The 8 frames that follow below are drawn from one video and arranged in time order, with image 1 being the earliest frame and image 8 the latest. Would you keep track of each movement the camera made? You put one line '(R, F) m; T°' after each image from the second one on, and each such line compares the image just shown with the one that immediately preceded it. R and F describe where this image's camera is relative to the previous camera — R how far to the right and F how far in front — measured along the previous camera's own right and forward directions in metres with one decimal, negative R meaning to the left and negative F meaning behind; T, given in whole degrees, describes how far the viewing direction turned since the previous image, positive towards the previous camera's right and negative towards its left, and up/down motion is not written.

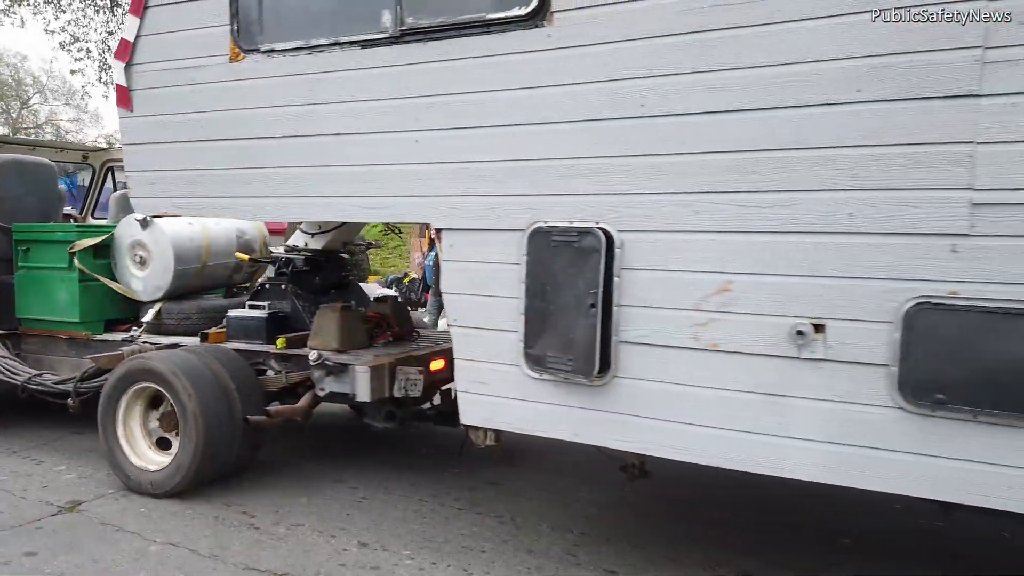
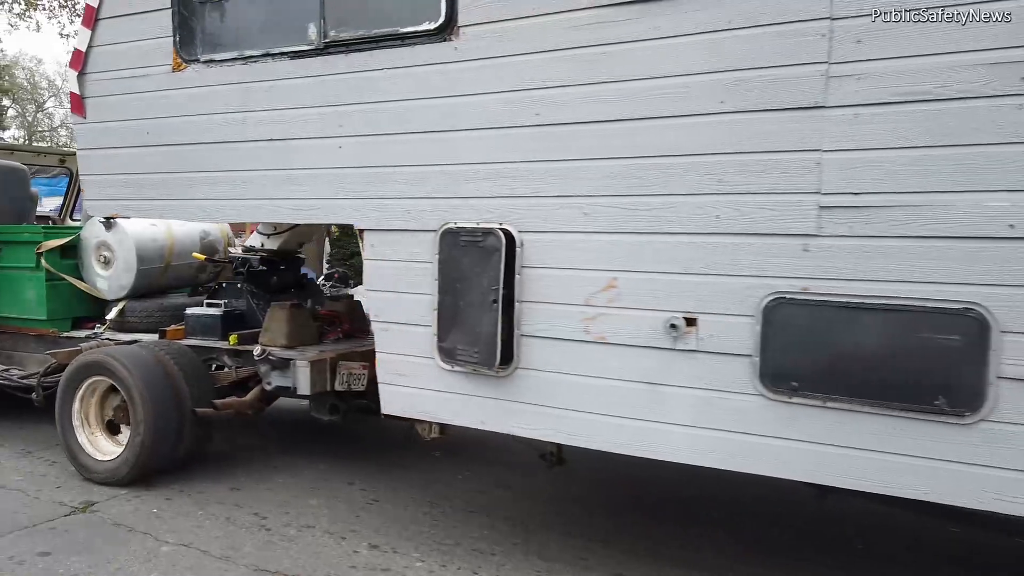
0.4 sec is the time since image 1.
(+0.3, -0.2) m; 0°
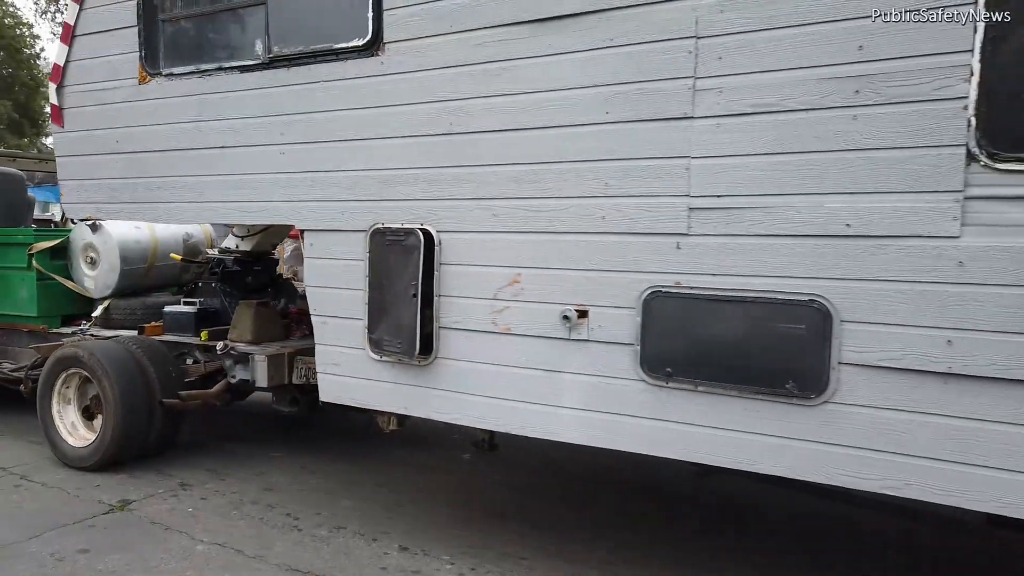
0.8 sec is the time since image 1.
(+0.4, -0.2) m; -2°
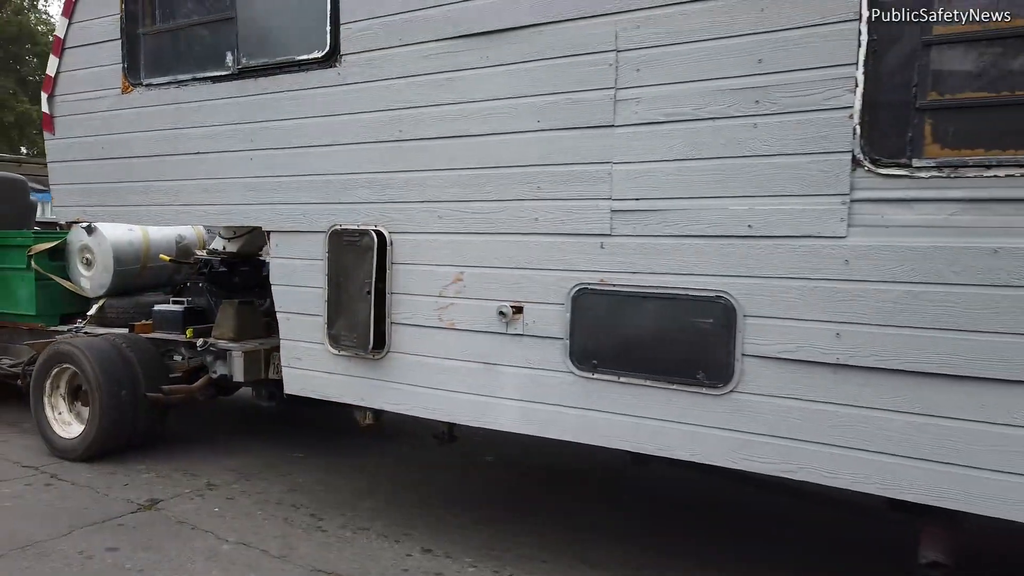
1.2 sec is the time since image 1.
(+0.3, -0.2) m; -1°
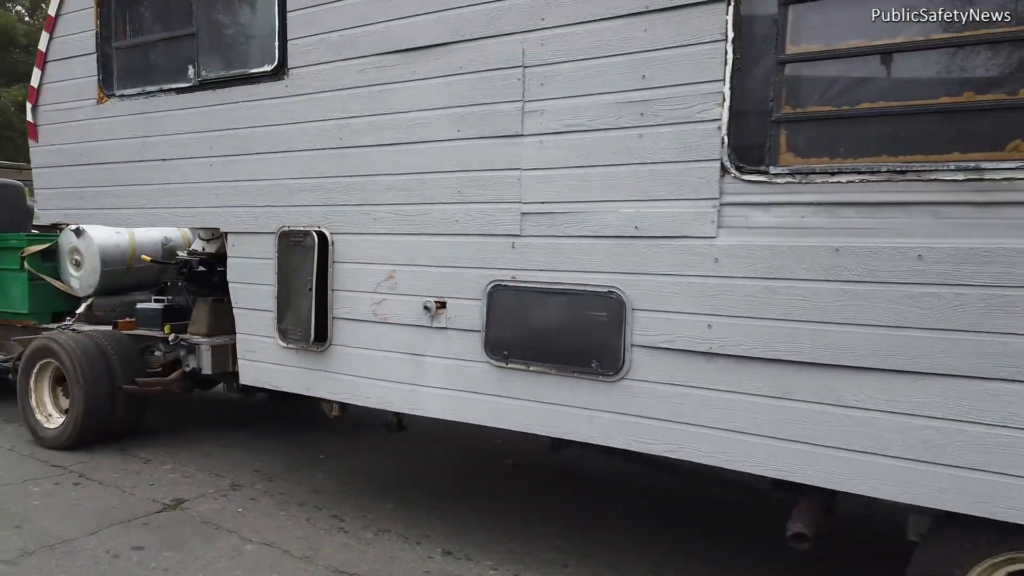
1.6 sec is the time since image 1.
(+0.3, -0.2) m; -1°
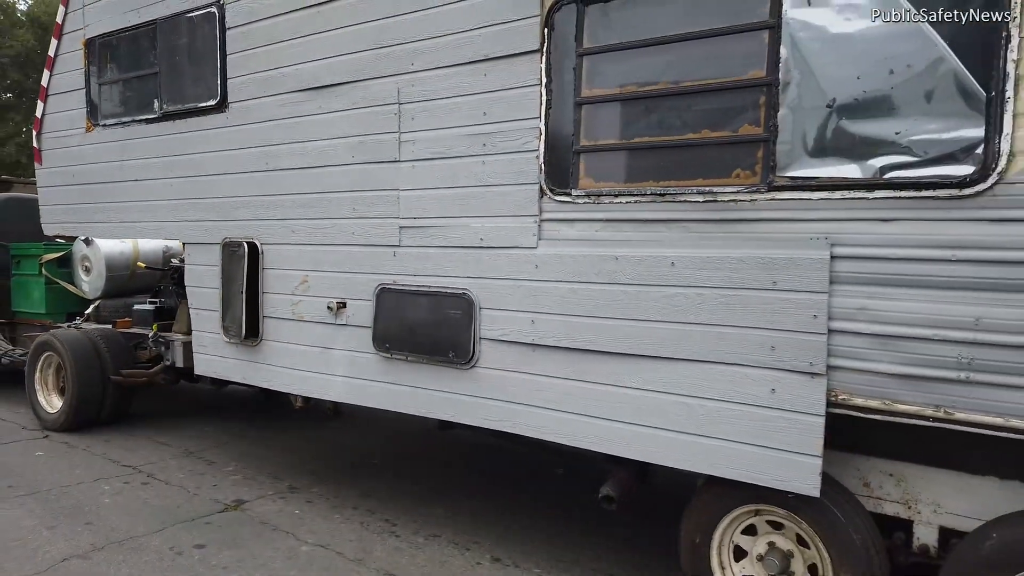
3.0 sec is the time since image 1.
(+0.7, -0.5) m; -4°
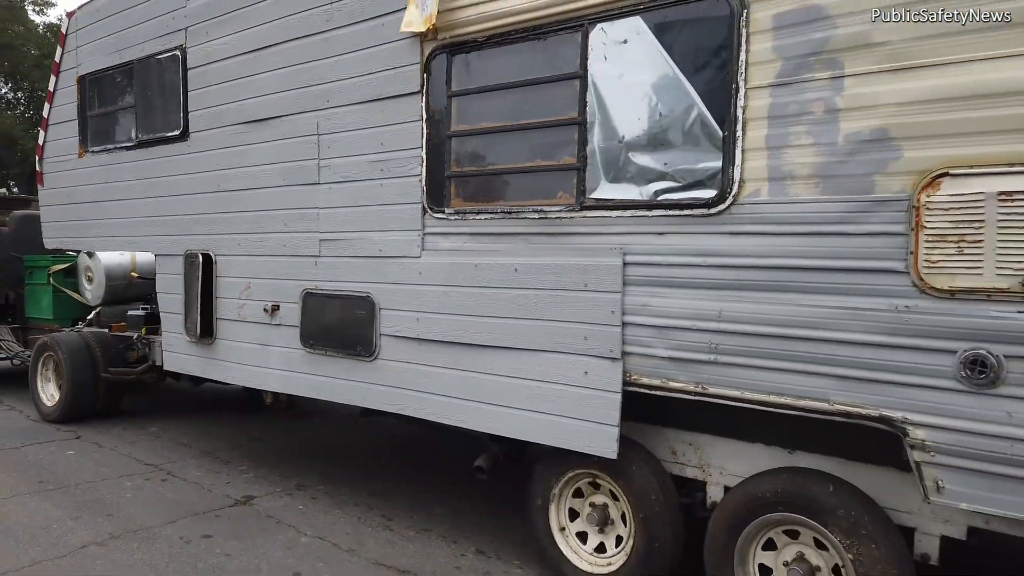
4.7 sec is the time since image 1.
(+0.6, -0.6) m; -2°
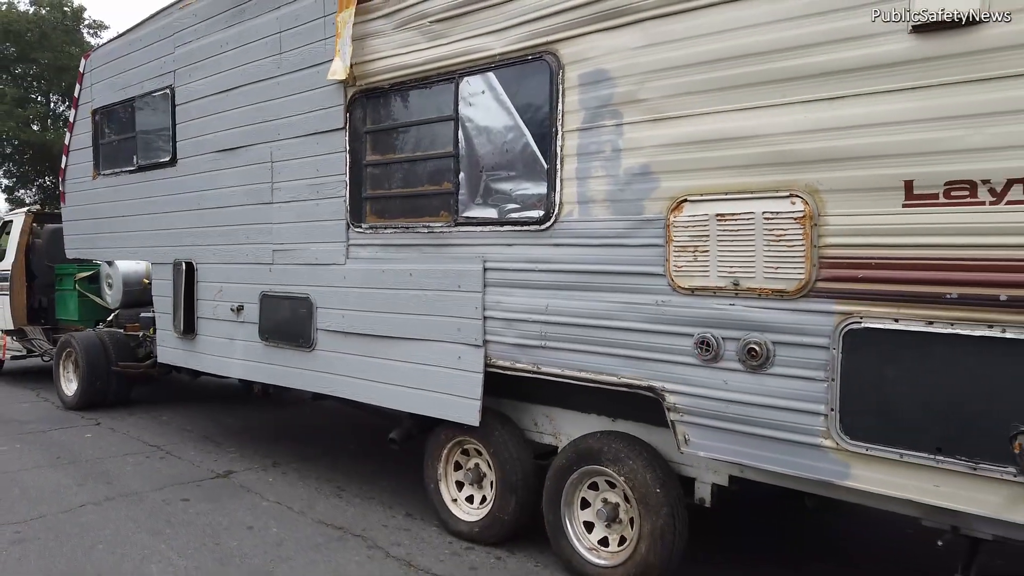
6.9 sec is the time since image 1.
(+0.7, -0.7) m; -3°
